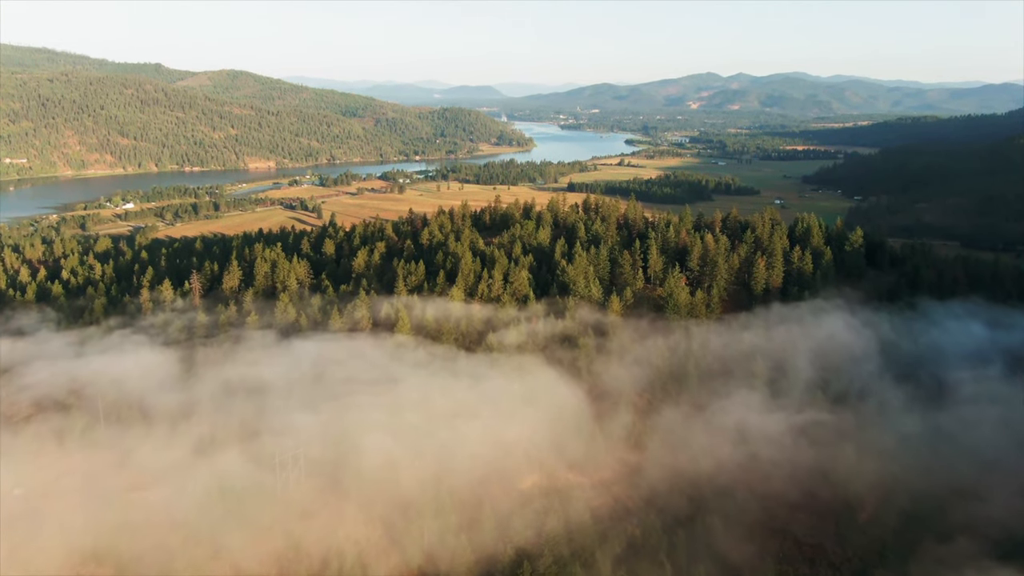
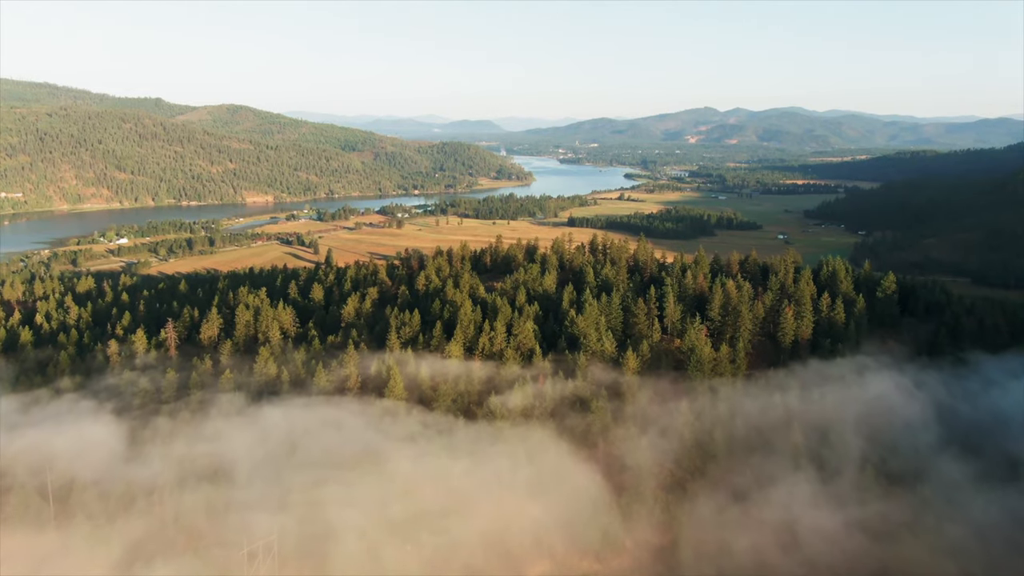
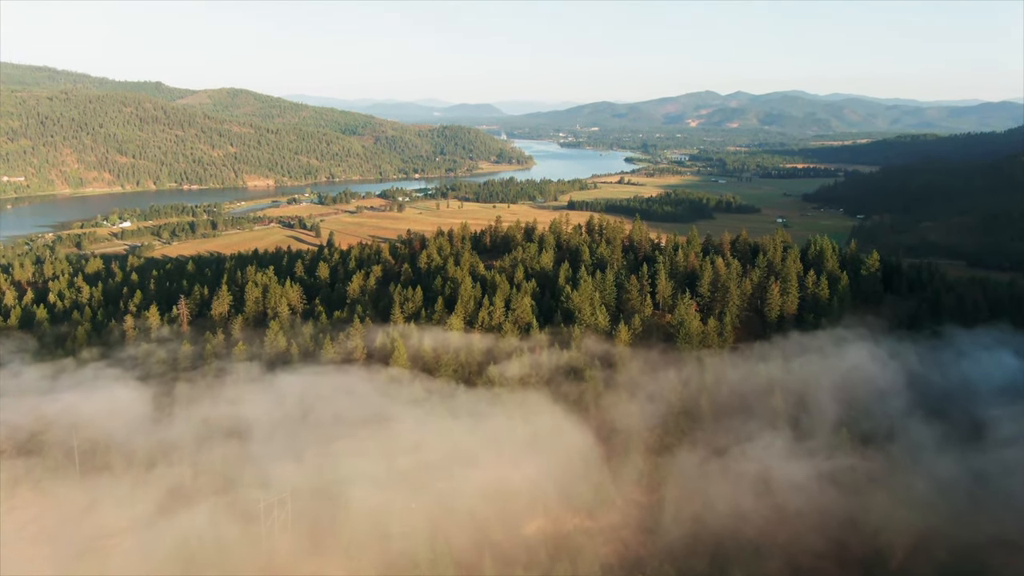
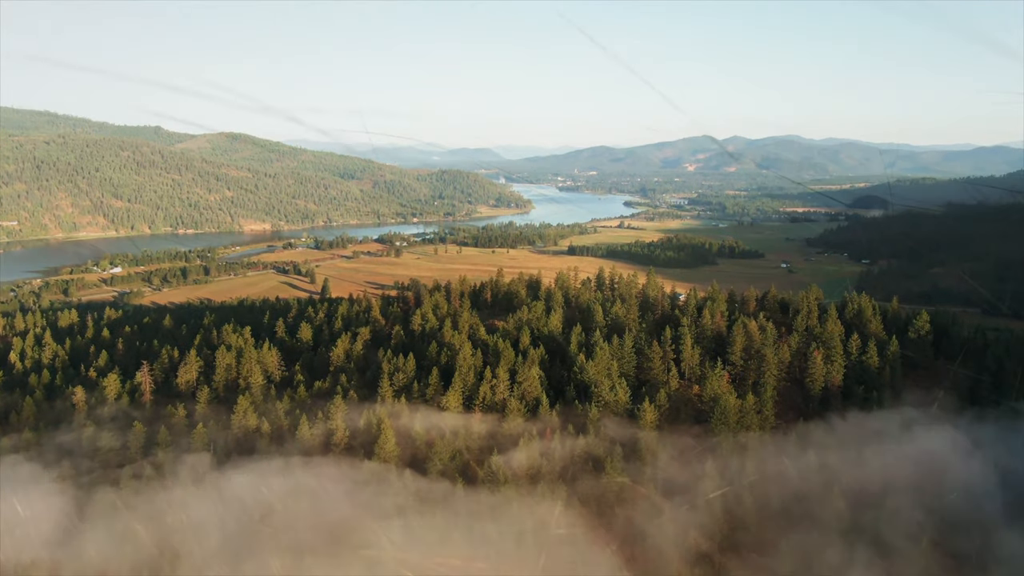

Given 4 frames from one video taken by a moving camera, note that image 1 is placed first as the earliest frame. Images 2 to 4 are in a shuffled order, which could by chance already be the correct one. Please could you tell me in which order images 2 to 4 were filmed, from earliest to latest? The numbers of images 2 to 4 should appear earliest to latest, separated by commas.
3, 2, 4
